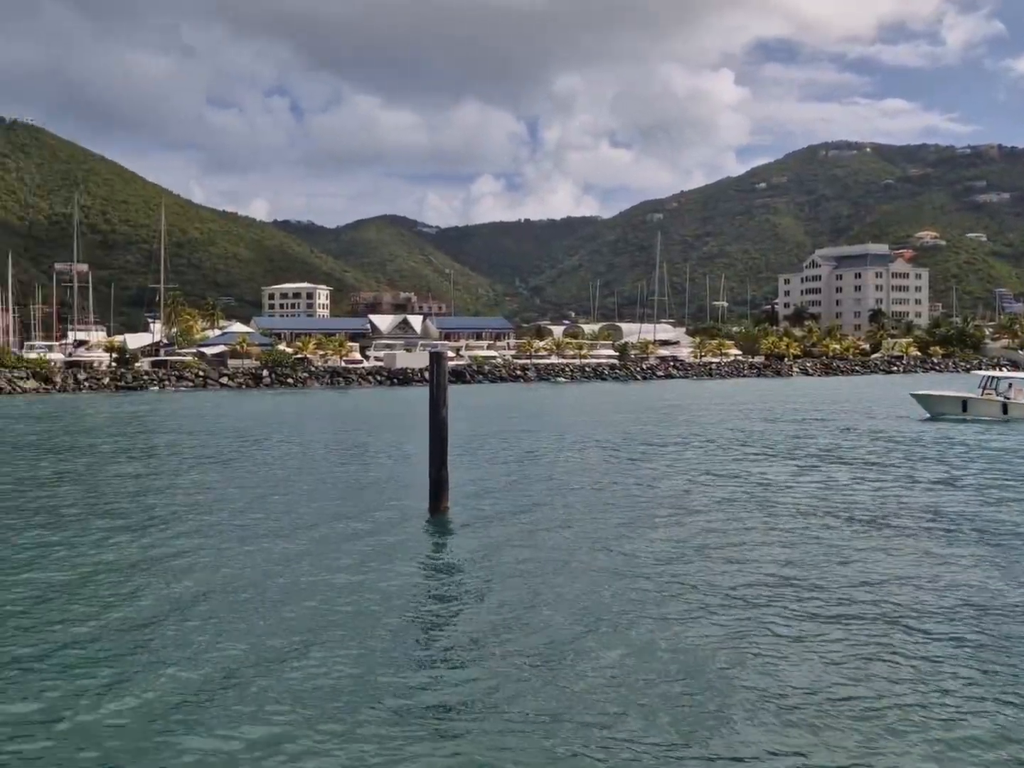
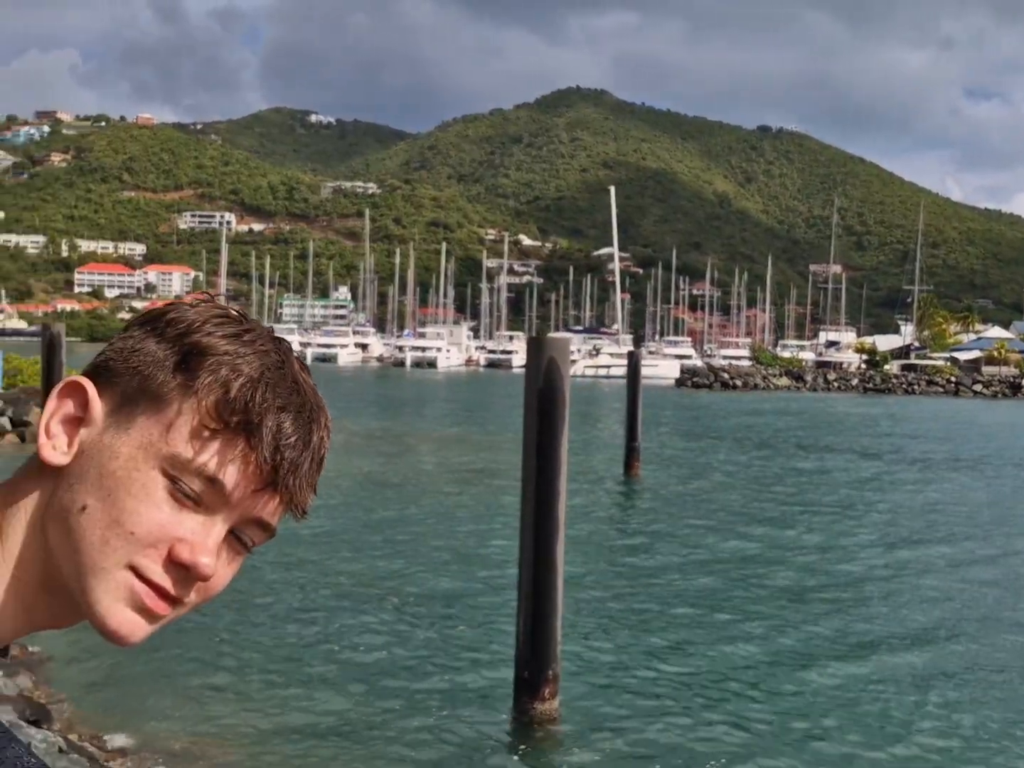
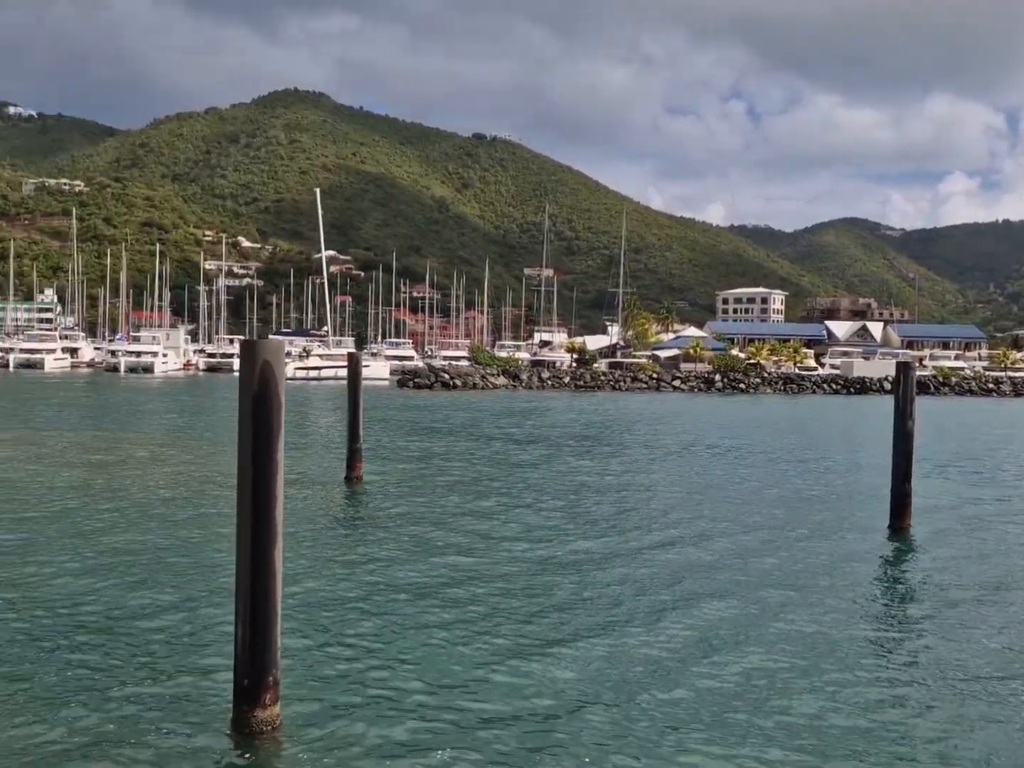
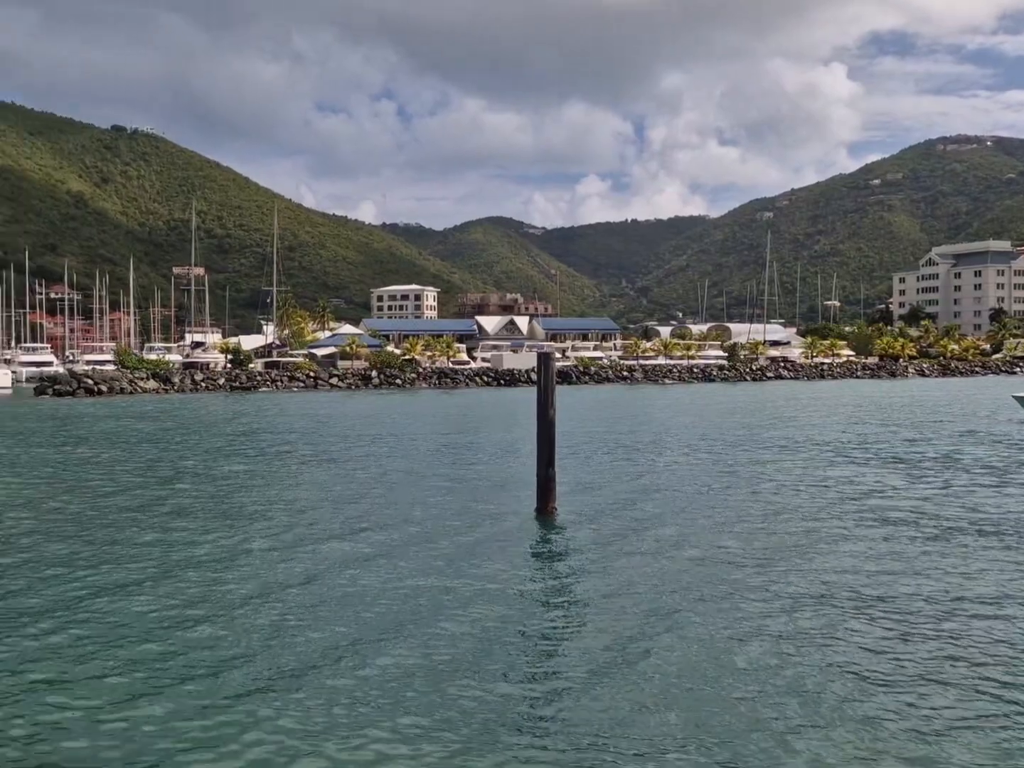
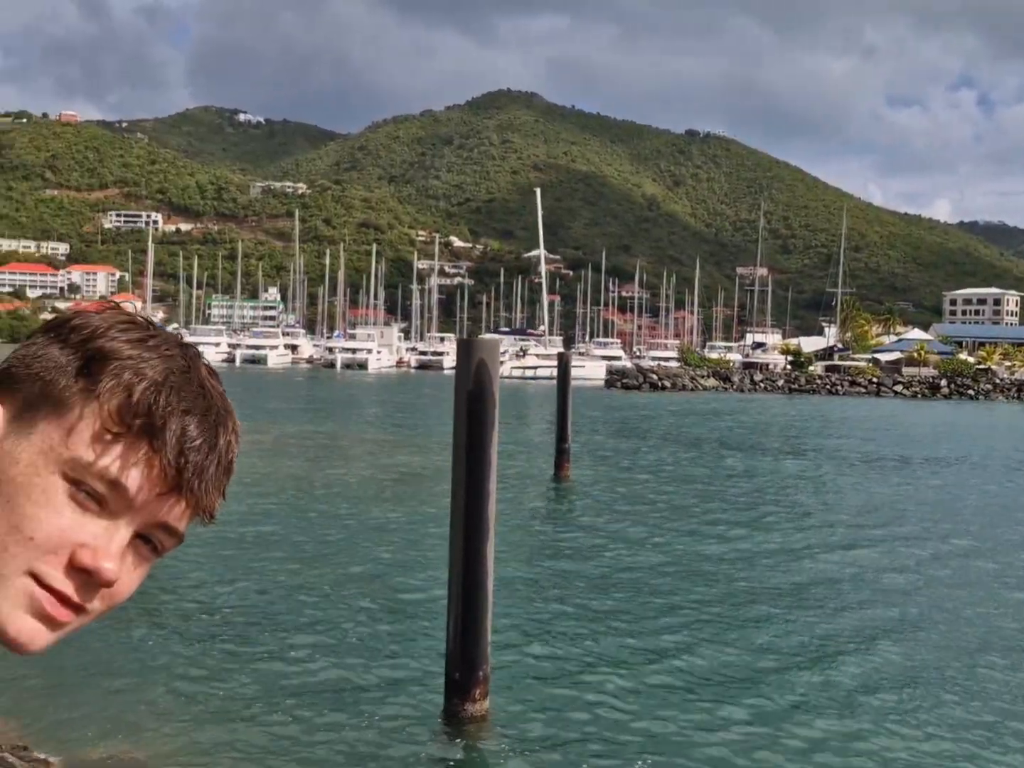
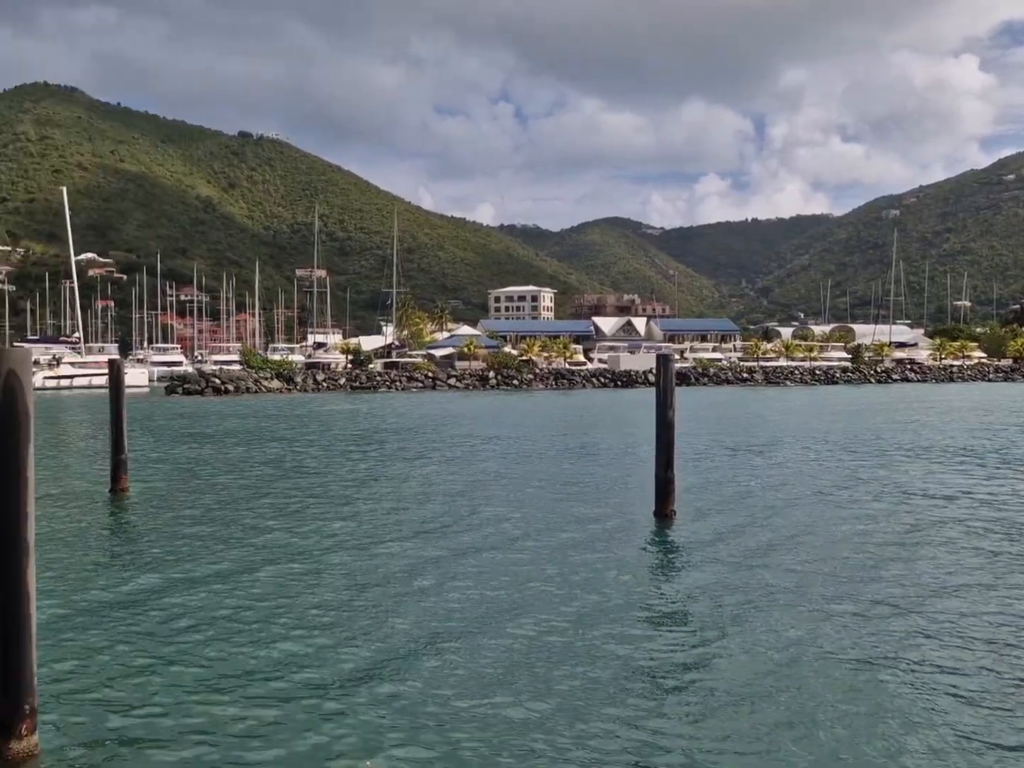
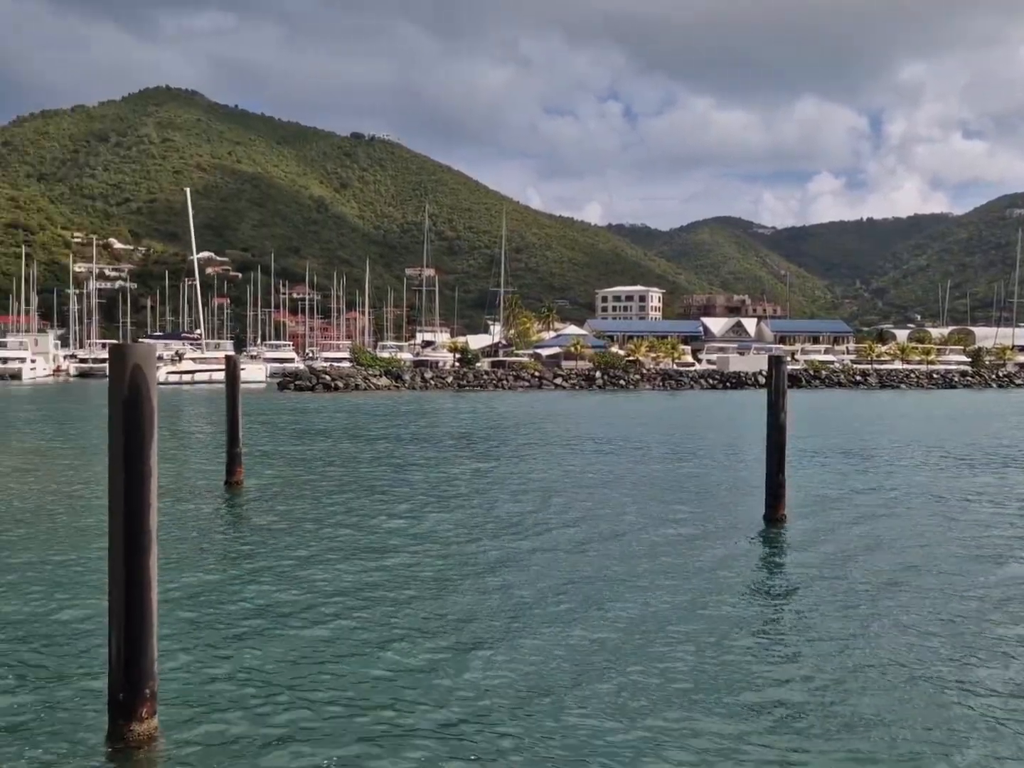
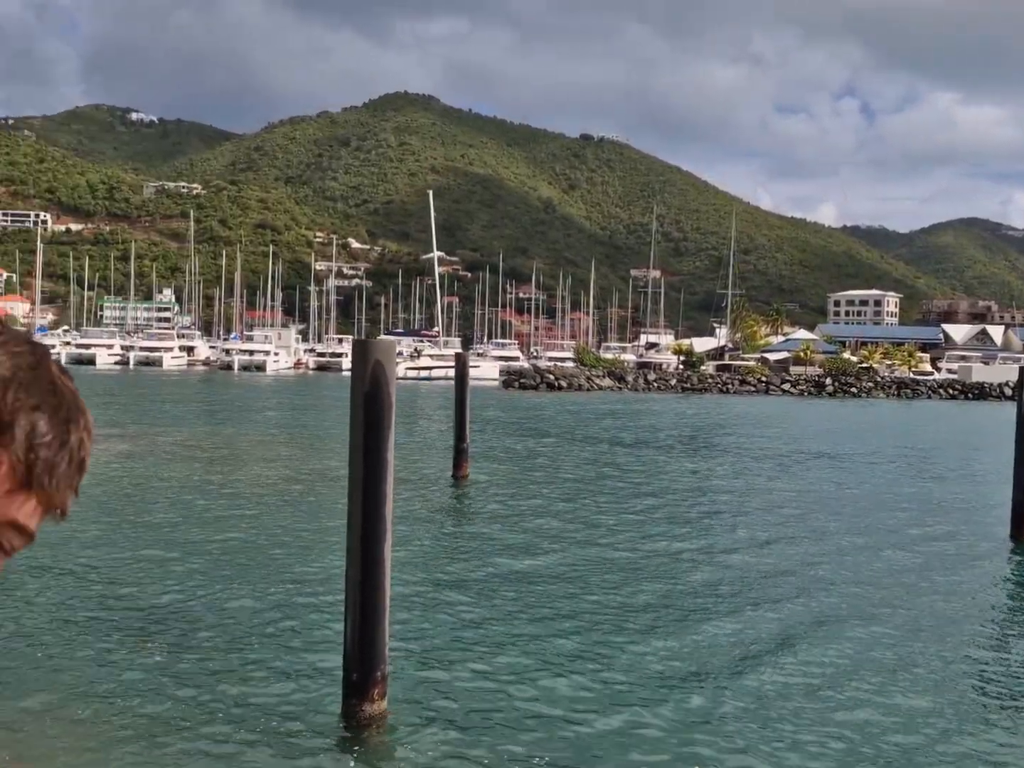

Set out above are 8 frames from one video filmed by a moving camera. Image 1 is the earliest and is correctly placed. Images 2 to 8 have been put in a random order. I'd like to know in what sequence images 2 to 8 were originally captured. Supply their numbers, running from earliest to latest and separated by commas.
4, 6, 7, 3, 8, 5, 2
